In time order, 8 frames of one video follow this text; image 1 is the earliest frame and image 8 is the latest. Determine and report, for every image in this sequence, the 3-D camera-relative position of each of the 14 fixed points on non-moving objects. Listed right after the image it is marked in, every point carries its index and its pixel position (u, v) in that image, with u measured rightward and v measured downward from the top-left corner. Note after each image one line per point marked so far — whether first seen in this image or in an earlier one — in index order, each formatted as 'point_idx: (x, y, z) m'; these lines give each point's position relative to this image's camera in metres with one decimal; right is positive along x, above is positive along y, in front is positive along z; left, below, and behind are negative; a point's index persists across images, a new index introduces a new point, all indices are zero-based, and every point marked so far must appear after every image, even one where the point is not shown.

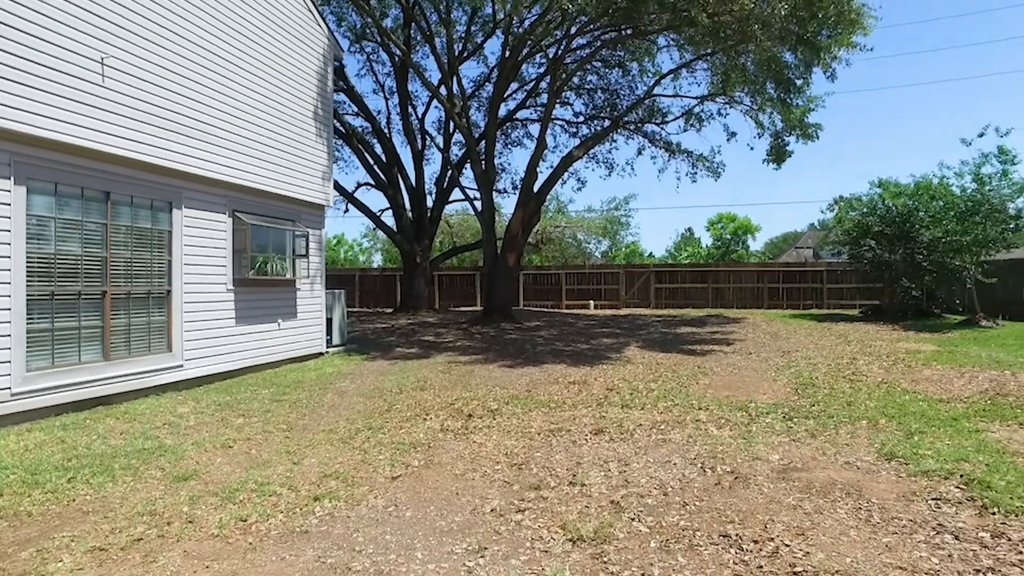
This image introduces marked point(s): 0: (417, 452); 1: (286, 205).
0: (-0.7, -1.2, +5.2) m
1: (-3.2, +1.2, +10.1) m
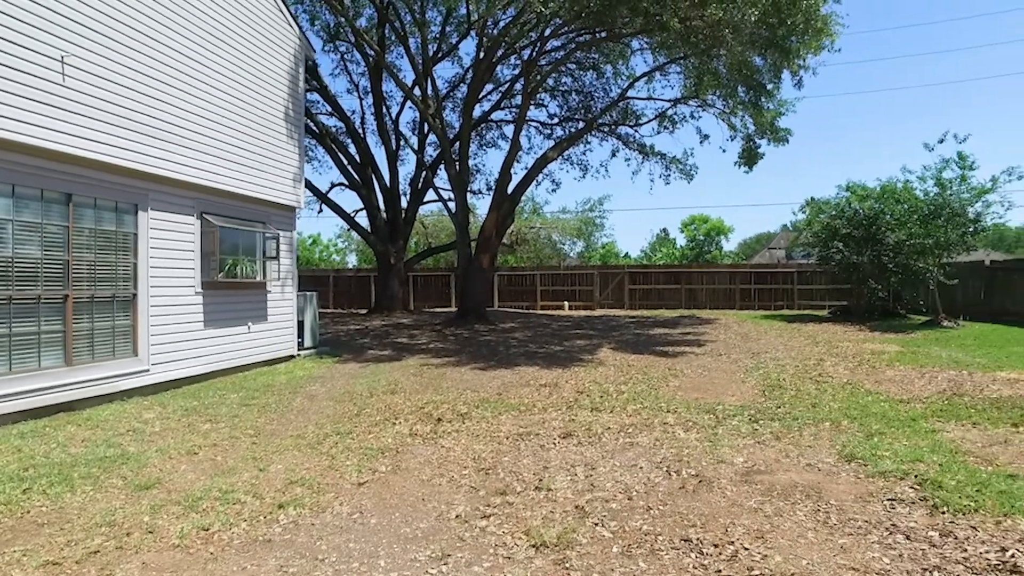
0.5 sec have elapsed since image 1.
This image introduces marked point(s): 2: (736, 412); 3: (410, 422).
0: (-0.9, -1.2, +5.2) m
1: (-3.6, +1.2, +10.0) m
2: (+2.1, -1.2, +6.5) m
3: (-0.9, -1.2, +6.3) m
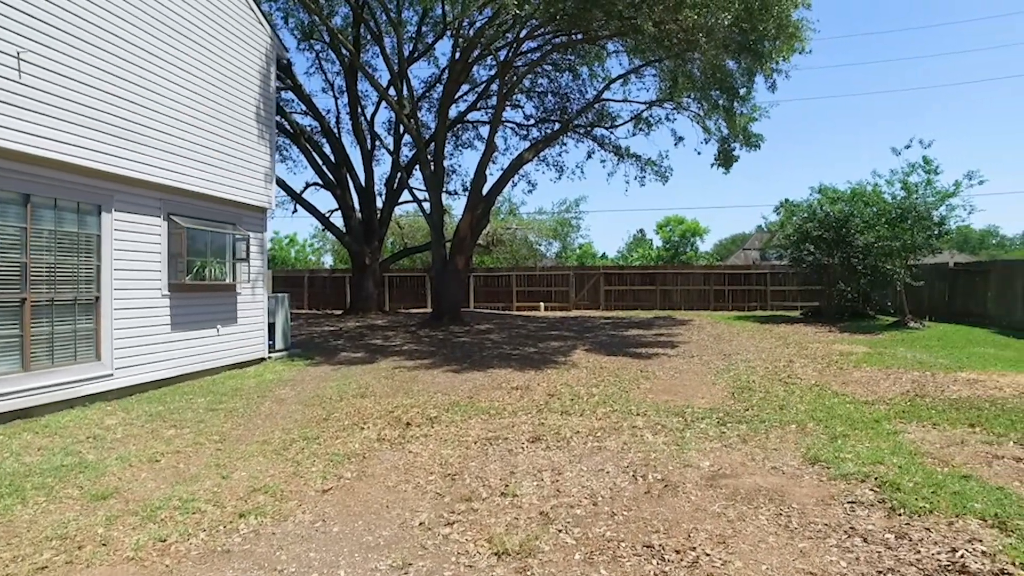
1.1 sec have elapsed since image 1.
0: (-1.2, -1.3, +5.1) m
1: (-4.0, +1.1, +9.9) m
2: (+1.8, -1.2, +6.5) m
3: (-1.2, -1.2, +6.3) m
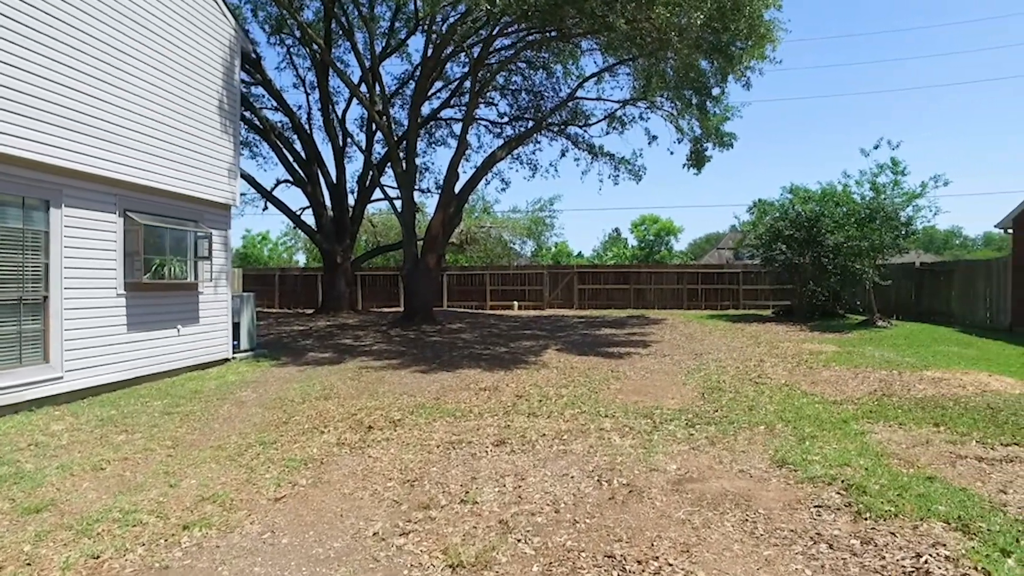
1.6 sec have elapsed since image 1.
0: (-1.4, -1.3, +4.9) m
1: (-4.4, +1.1, +9.6) m
2: (+1.5, -1.2, +6.5) m
3: (-1.5, -1.2, +6.1) m
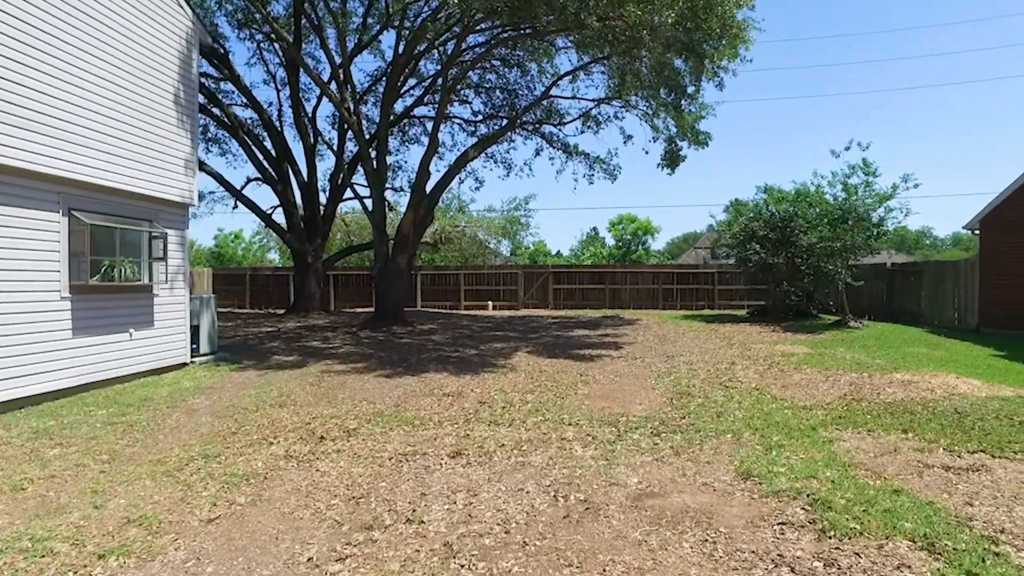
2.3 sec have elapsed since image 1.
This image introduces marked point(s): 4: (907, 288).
0: (-1.7, -1.3, +4.7) m
1: (-4.9, +1.1, +9.2) m
2: (+1.1, -1.2, +6.3) m
3: (-1.8, -1.3, +5.8) m
4: (+9.8, 0.0, +17.5) m
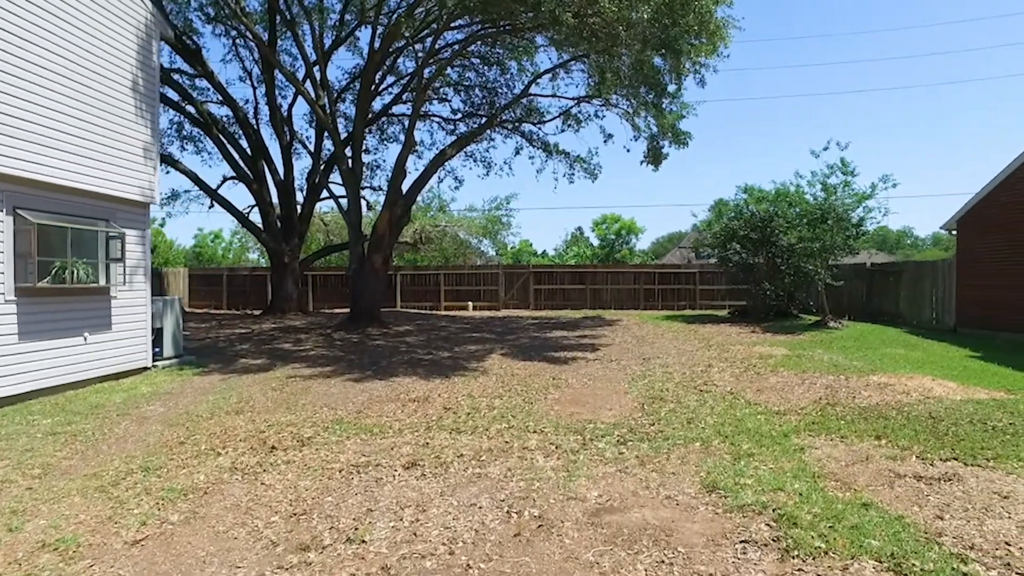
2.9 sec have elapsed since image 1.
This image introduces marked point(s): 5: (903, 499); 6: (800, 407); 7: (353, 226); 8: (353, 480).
0: (-2.0, -1.3, +4.4) m
1: (-5.3, +1.1, +8.9) m
2: (+0.8, -1.2, +6.0) m
3: (-2.2, -1.3, +5.5) m
4: (+9.3, 0.0, +17.4) m
5: (+2.3, -1.2, +4.2) m
6: (+2.9, -1.2, +7.0) m
7: (-3.8, +1.5, +16.8) m
8: (-1.1, -1.3, +4.8) m
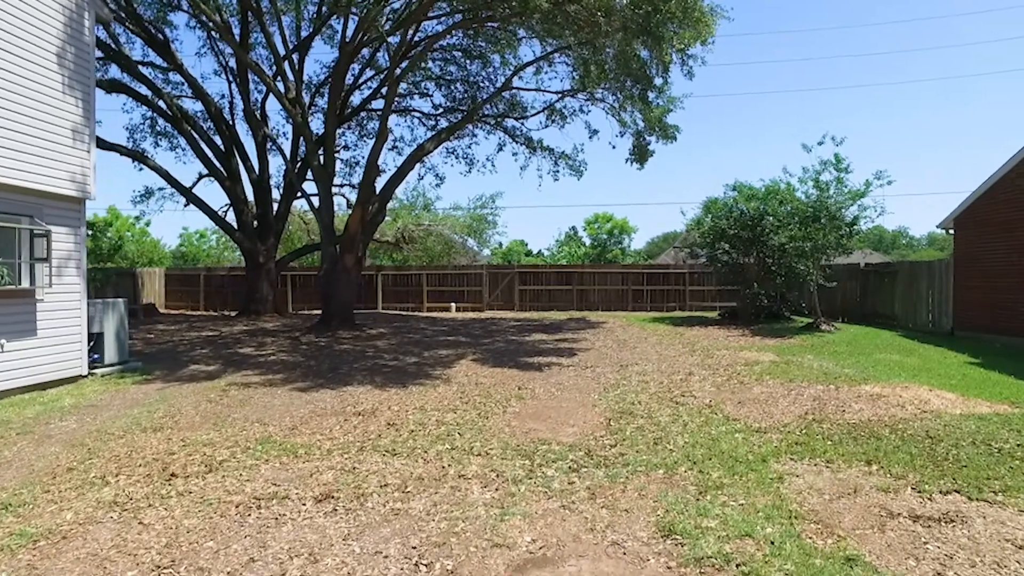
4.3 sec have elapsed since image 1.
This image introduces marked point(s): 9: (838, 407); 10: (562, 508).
0: (-2.5, -1.4, +3.6) m
1: (-5.7, +1.1, +8.1) m
2: (+0.4, -1.3, +5.3) m
3: (-2.6, -1.3, +4.8) m
4: (+8.8, 0.0, +16.7) m
5: (+1.9, -1.3, +3.4) m
6: (+2.4, -1.2, +6.3) m
7: (-4.3, +1.4, +16.1) m
8: (-1.5, -1.3, +4.1) m
9: (+3.2, -1.2, +6.9) m
10: (+0.3, -1.3, +4.1) m
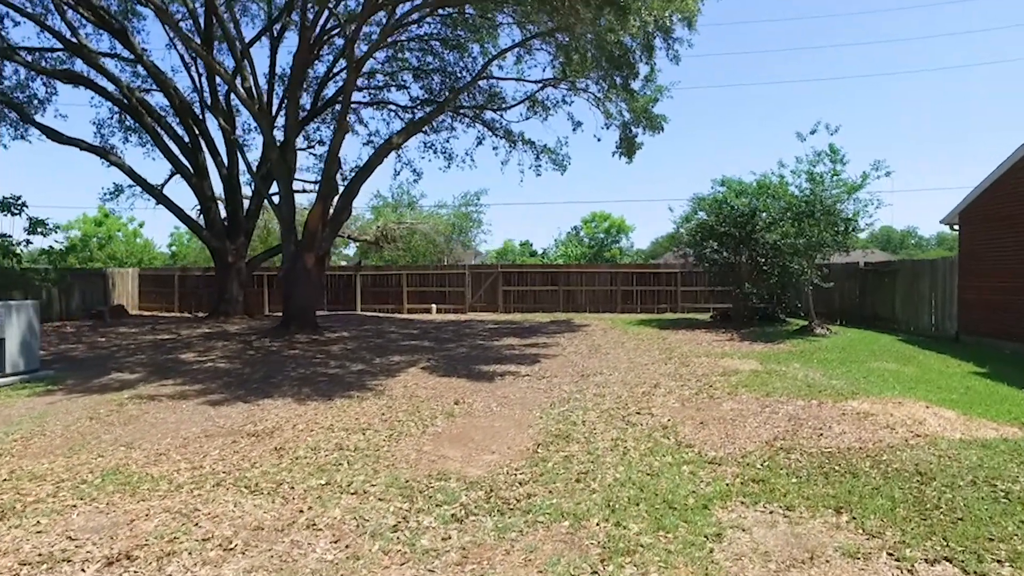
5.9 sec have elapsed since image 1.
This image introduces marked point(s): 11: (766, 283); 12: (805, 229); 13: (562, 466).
0: (-3.2, -1.3, +2.6) m
1: (-6.4, +1.1, +7.1) m
2: (-0.3, -1.2, +4.2) m
3: (-3.3, -1.3, +3.8) m
4: (+8.2, 0.0, +15.6) m
5: (+1.1, -1.3, +2.3) m
6: (+1.7, -1.2, +5.2) m
7: (-4.9, +1.4, +15.1) m
8: (-2.2, -1.3, +3.1) m
9: (+2.5, -1.2, +5.8) m
10: (-0.4, -1.3, +3.1) m
11: (+5.5, +0.1, +15.5) m
12: (+6.0, +1.2, +14.3) m
13: (+0.4, -1.2, +4.9) m
